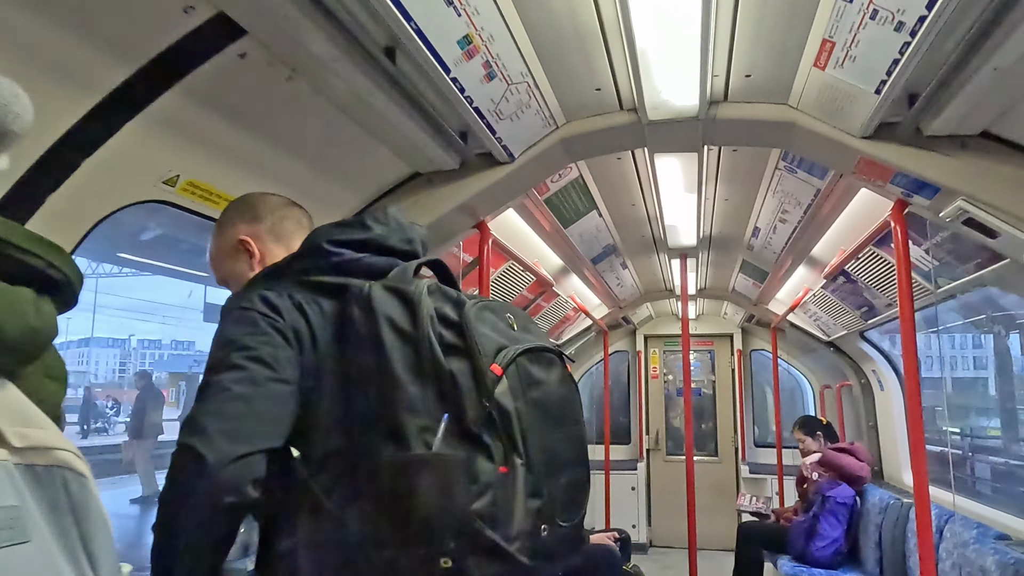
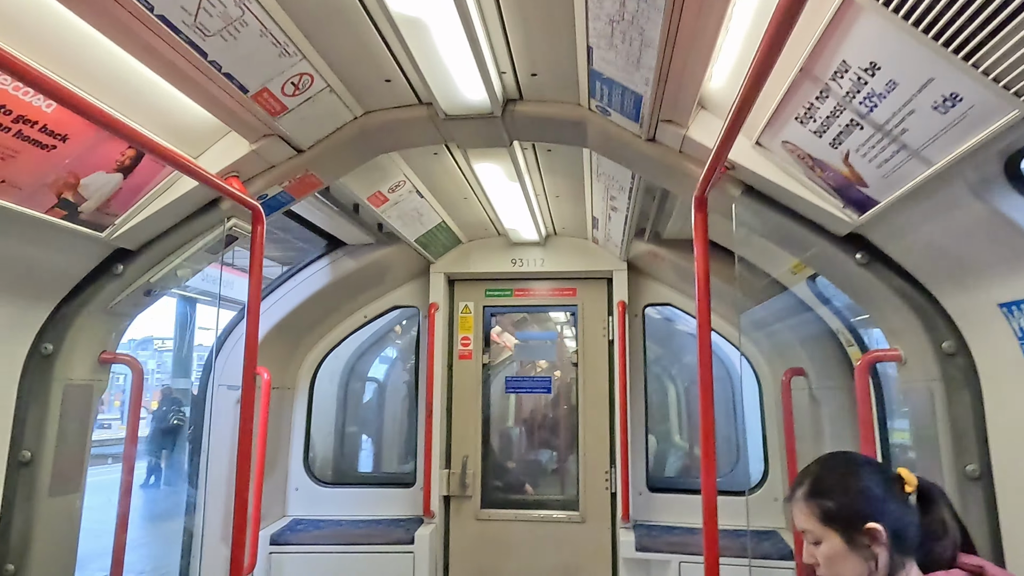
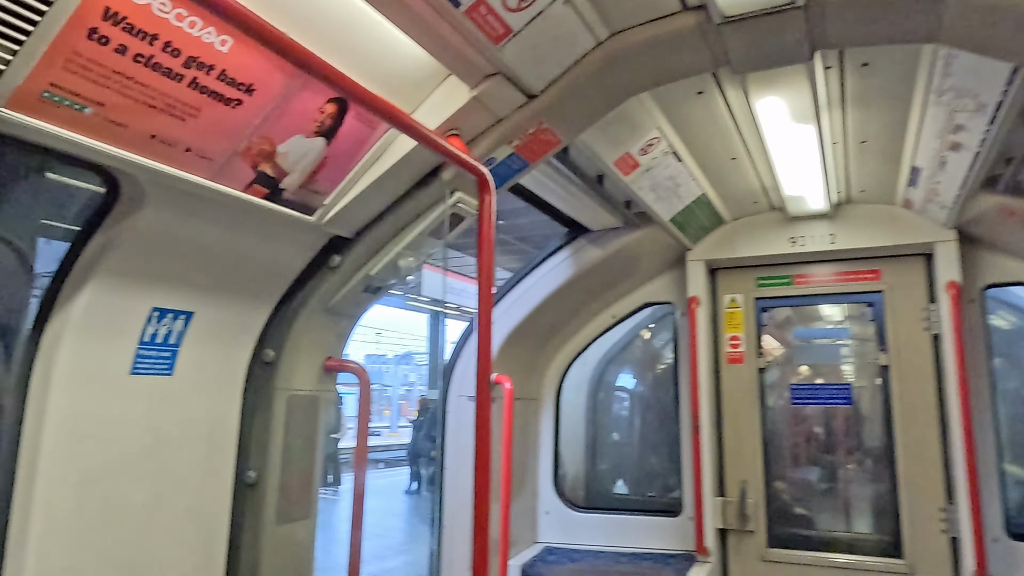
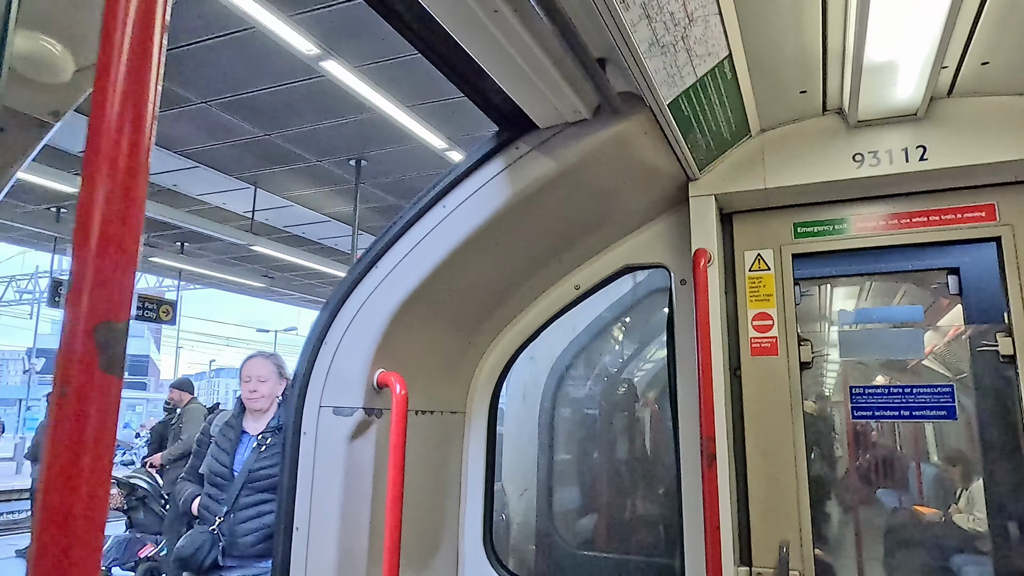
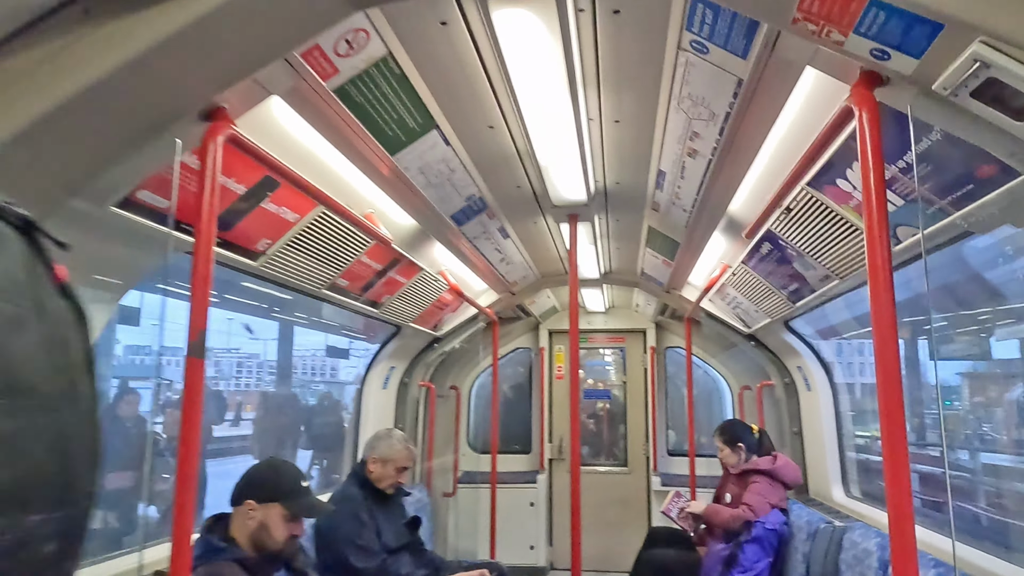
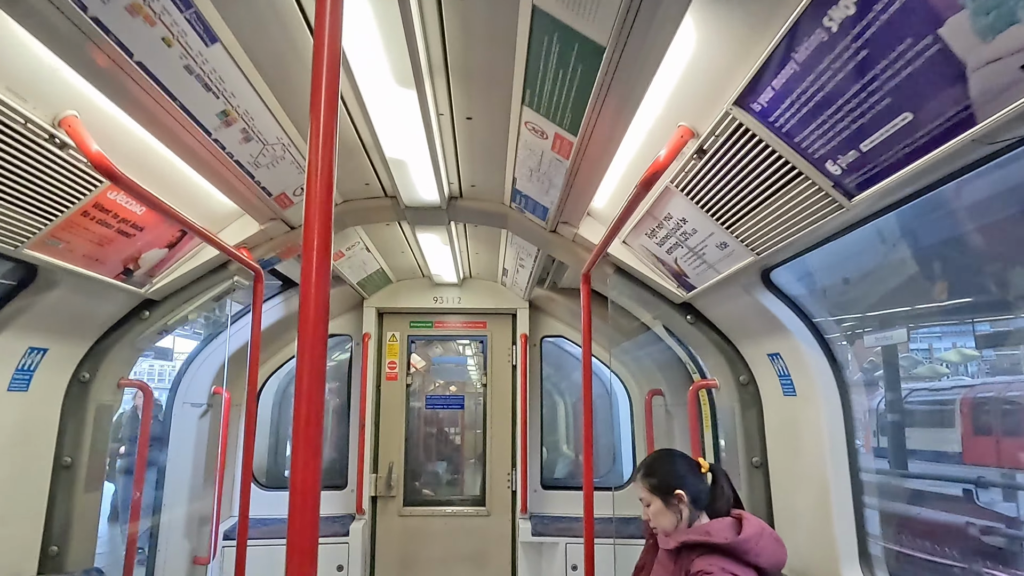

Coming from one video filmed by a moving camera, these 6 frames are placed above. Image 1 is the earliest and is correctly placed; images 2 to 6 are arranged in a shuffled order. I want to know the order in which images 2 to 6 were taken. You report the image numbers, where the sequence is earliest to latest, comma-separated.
5, 6, 2, 3, 4
